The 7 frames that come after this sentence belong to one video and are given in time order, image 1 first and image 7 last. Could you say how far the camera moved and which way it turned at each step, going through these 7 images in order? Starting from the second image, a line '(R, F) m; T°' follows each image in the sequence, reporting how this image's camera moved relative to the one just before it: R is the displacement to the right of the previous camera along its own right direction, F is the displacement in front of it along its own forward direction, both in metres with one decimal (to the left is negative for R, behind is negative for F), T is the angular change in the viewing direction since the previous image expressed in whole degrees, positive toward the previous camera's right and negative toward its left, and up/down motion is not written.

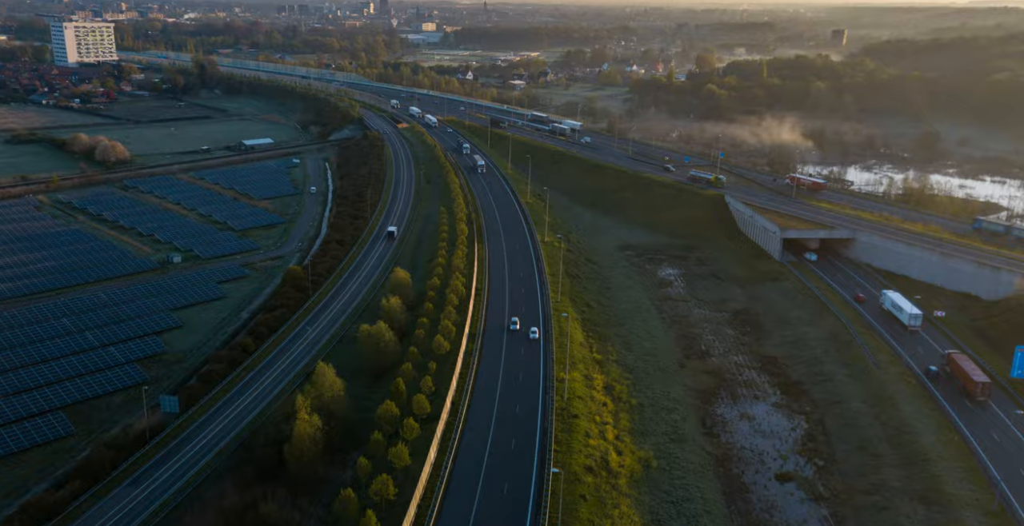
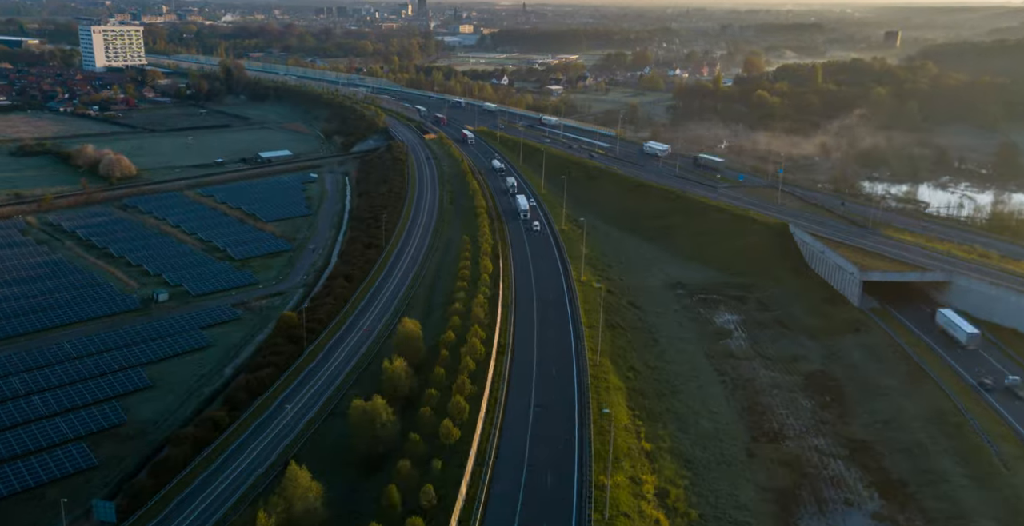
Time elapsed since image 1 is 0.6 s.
(+0.2, +4.2) m; -3°
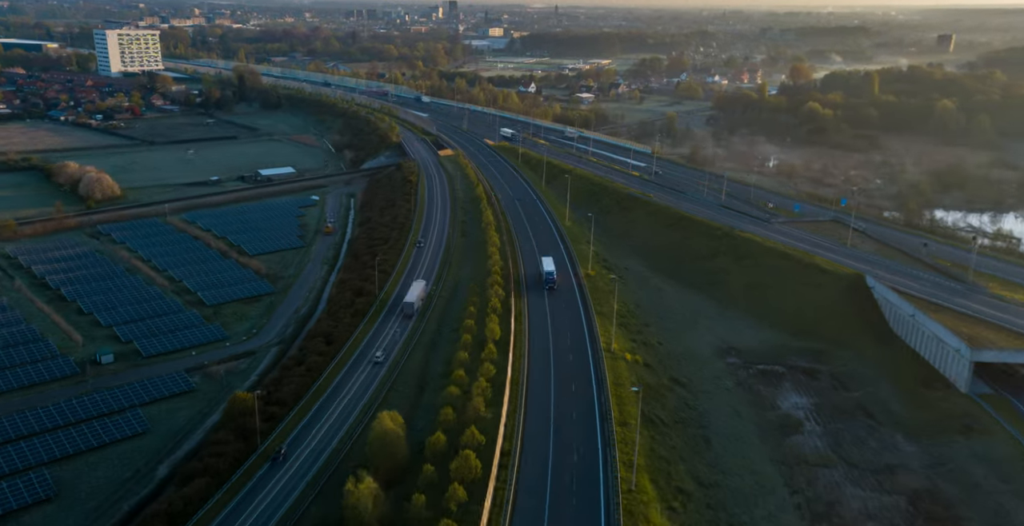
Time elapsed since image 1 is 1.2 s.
(+0.4, +5.1) m; -2°
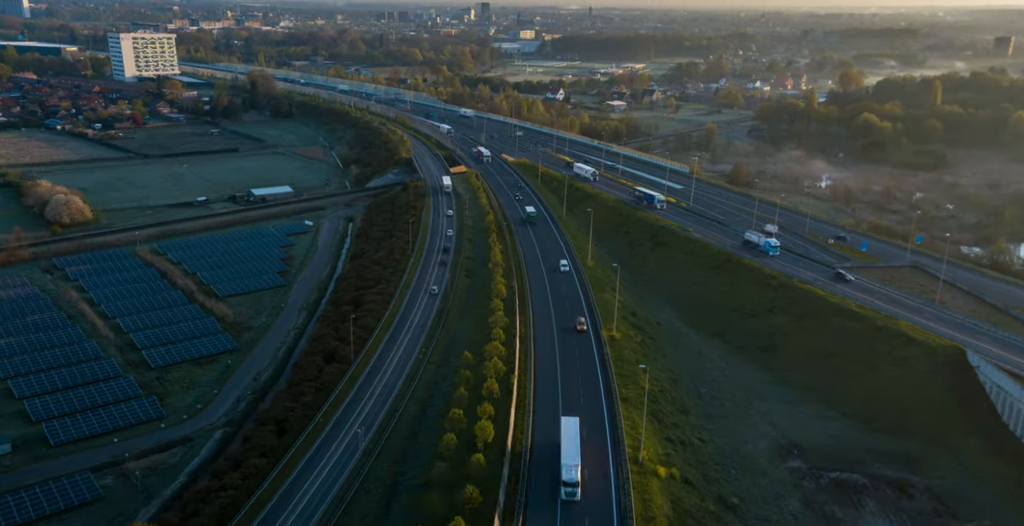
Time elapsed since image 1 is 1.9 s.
(+0.7, +5.1) m; -2°
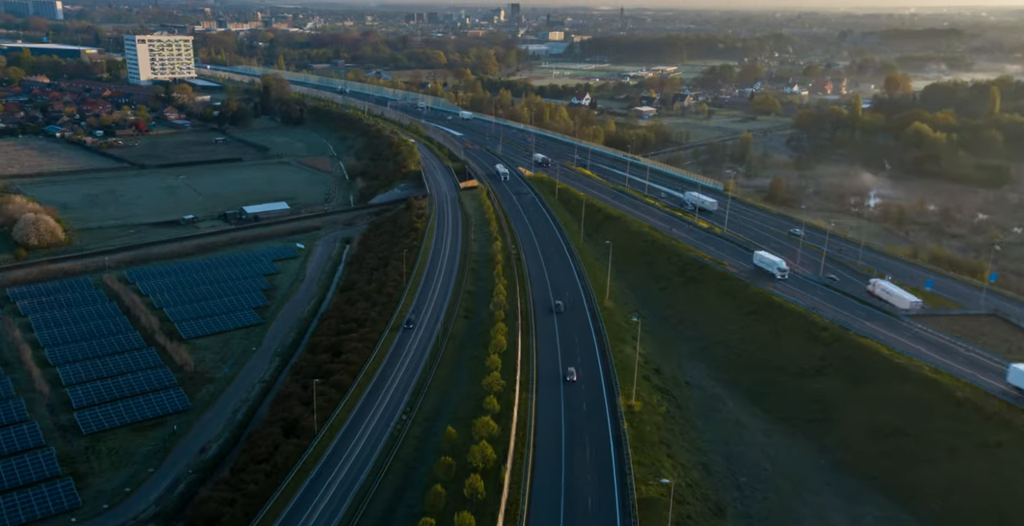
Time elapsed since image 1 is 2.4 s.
(+0.7, +3.9) m; -2°
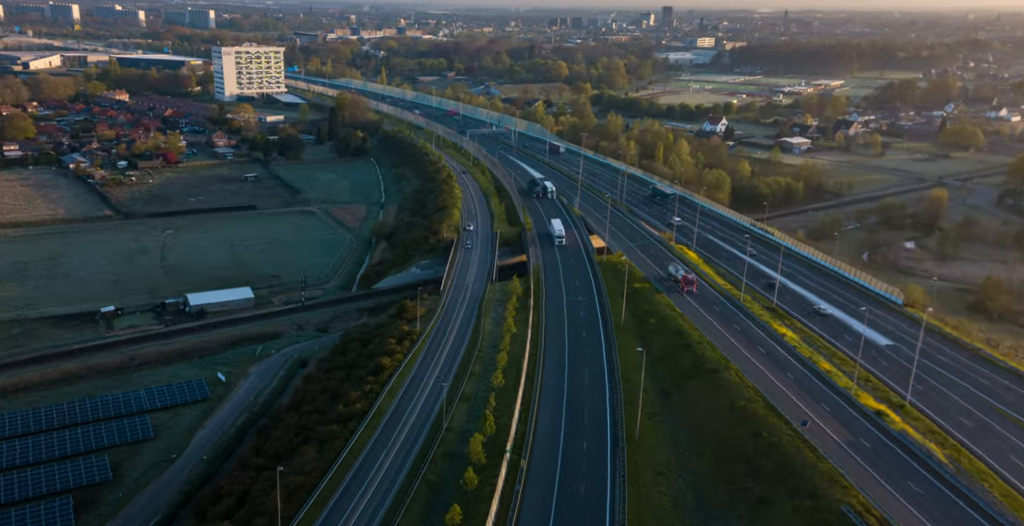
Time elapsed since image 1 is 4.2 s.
(+2.9, +13.6) m; -10°
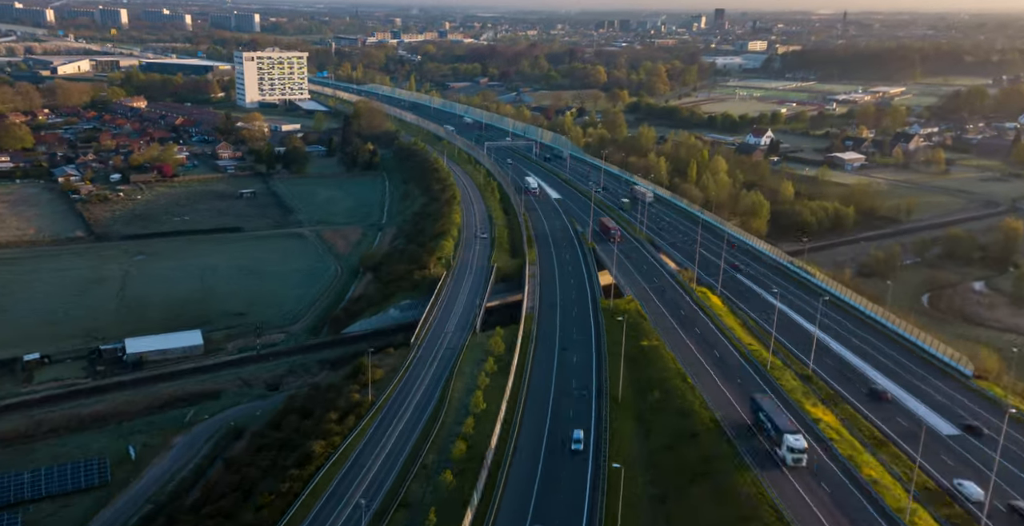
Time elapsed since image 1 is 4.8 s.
(+1.8, +4.3) m; -3°
